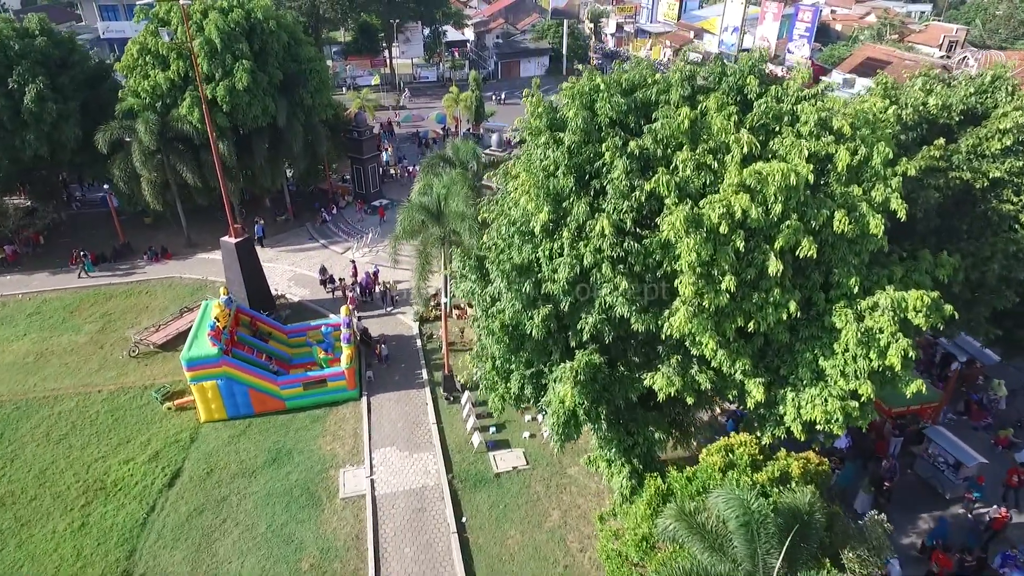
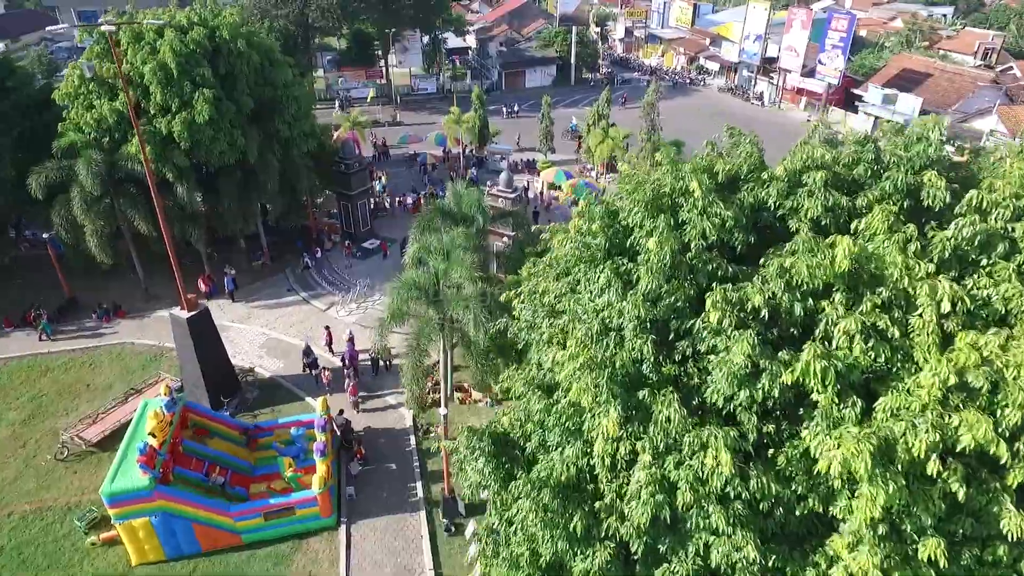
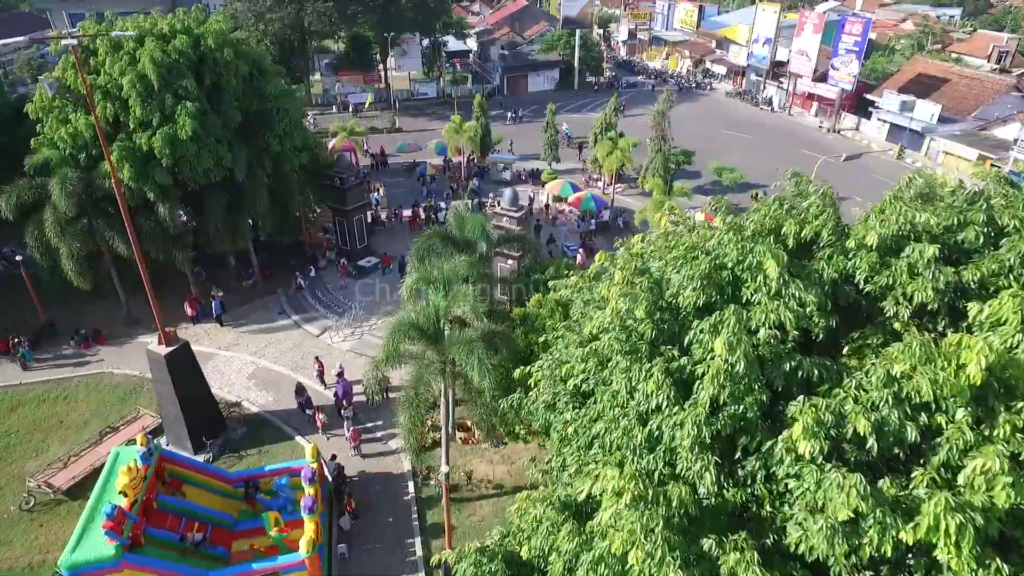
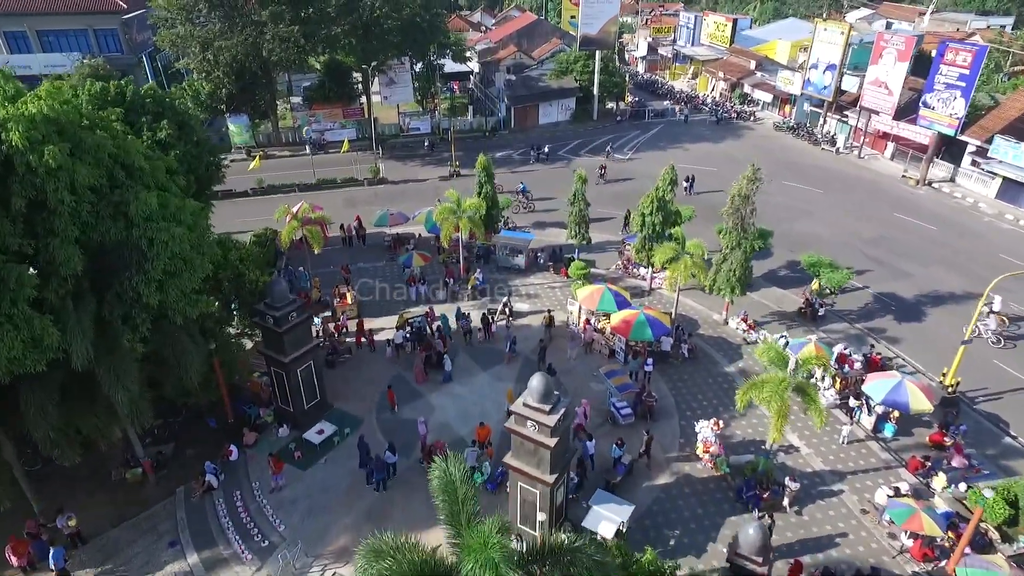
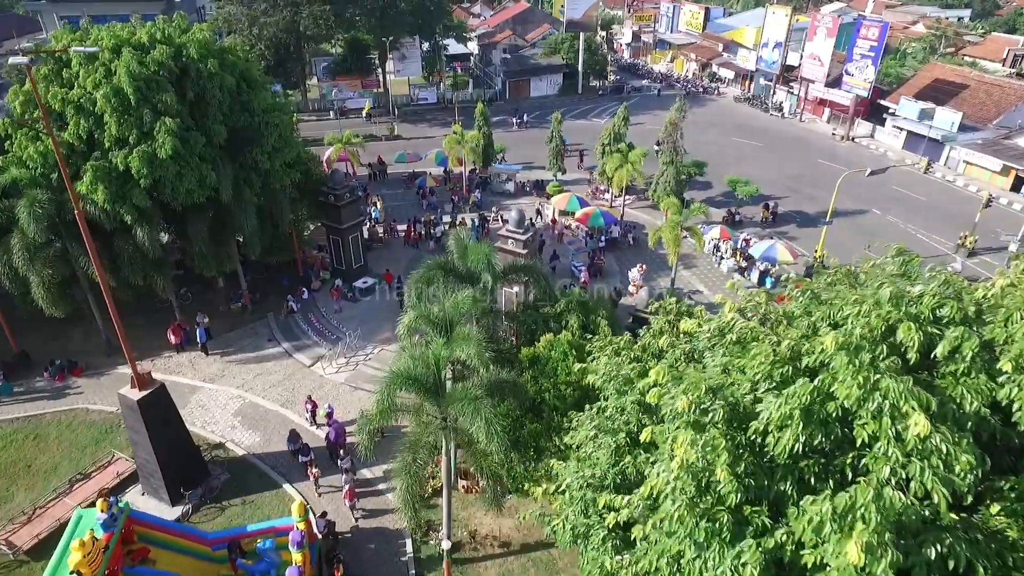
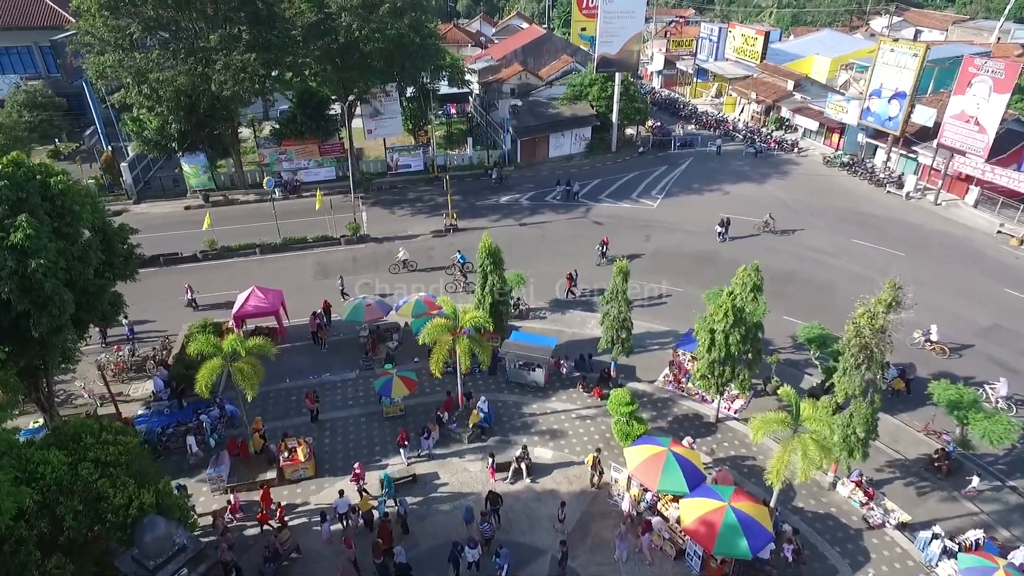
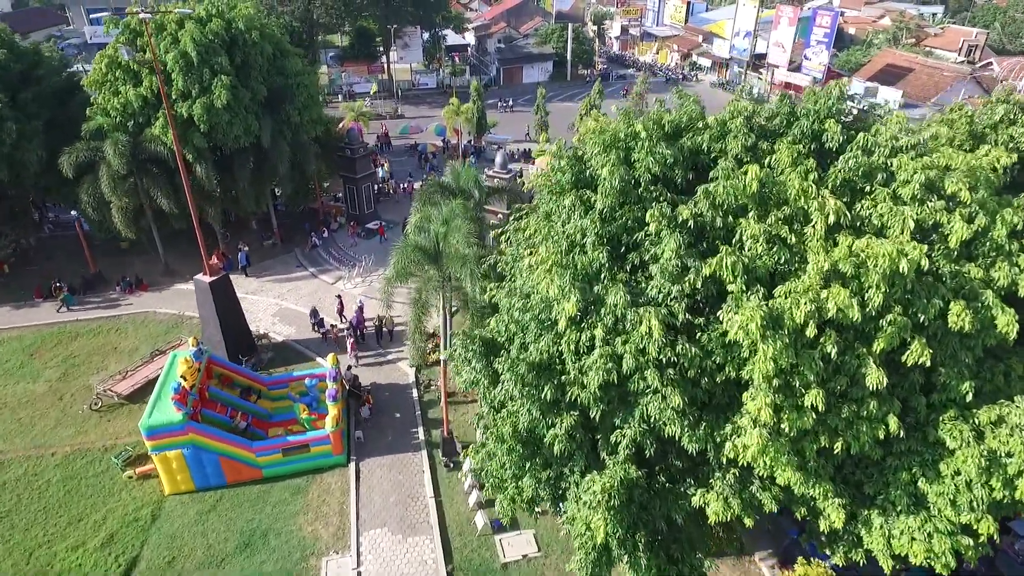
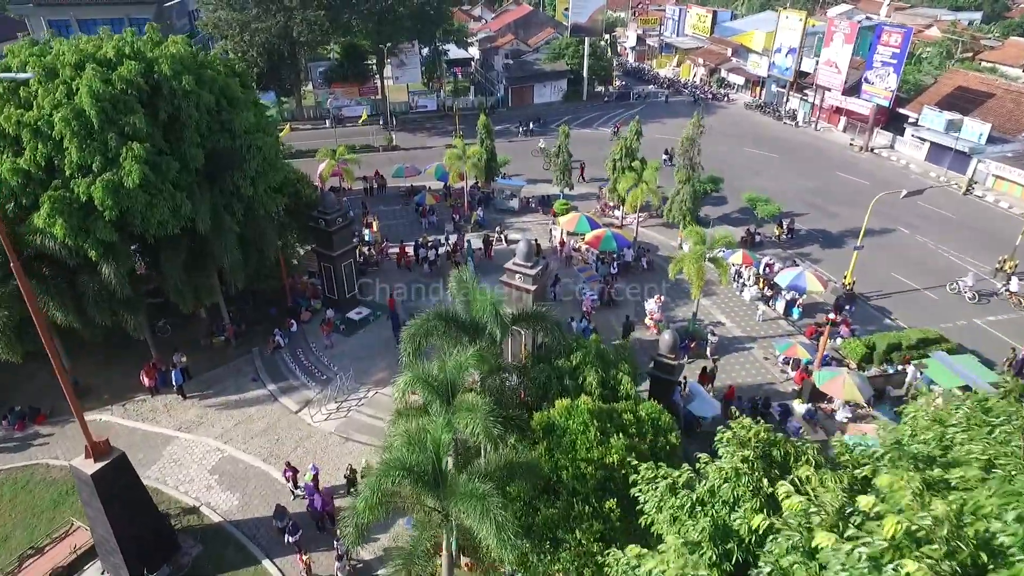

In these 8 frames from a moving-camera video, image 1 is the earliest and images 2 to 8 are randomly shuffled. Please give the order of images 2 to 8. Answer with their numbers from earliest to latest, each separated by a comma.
7, 2, 3, 5, 8, 4, 6
